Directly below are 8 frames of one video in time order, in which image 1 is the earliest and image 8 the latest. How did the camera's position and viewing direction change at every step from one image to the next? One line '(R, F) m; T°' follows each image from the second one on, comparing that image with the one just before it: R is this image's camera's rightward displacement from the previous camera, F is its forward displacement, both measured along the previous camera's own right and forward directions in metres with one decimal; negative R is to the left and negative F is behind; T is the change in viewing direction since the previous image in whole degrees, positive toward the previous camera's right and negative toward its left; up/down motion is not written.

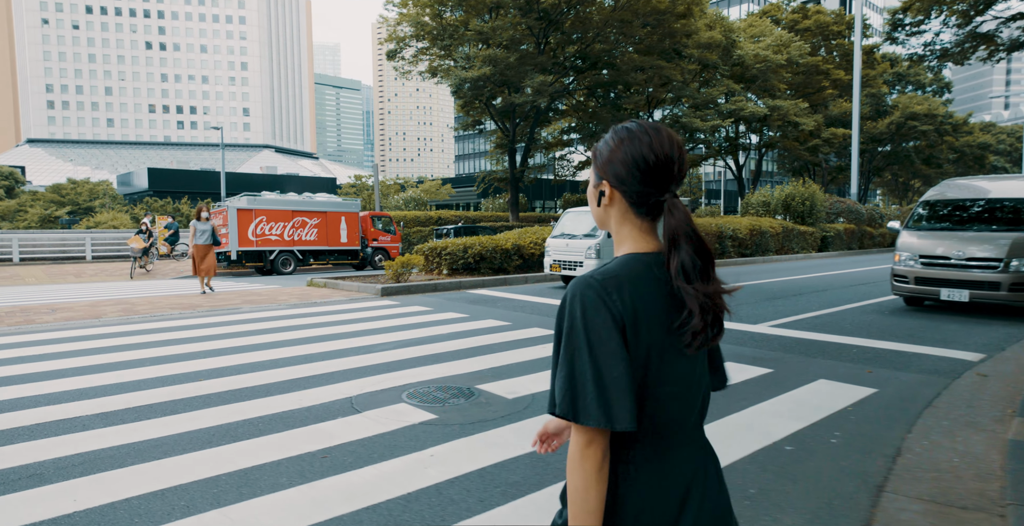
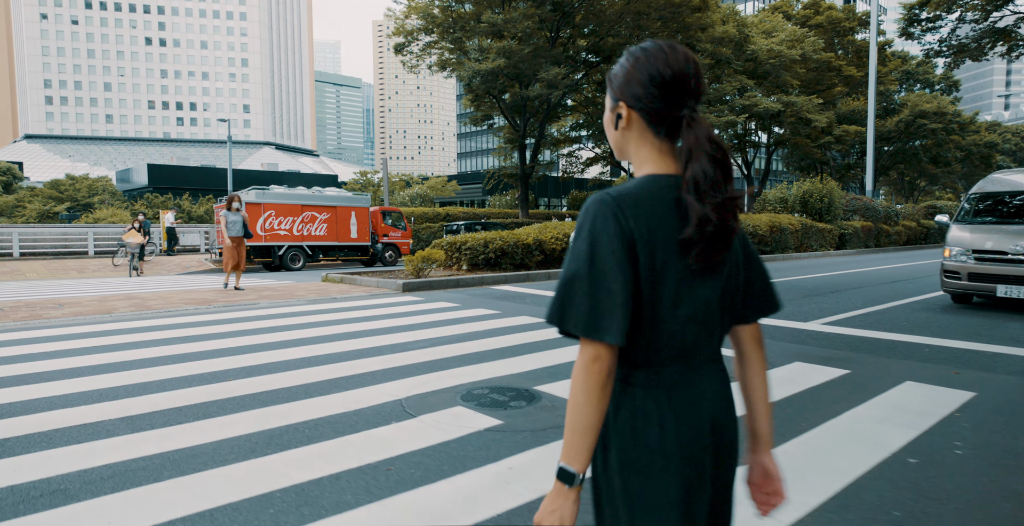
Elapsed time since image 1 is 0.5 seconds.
(-0.5, +0.5) m; 0°
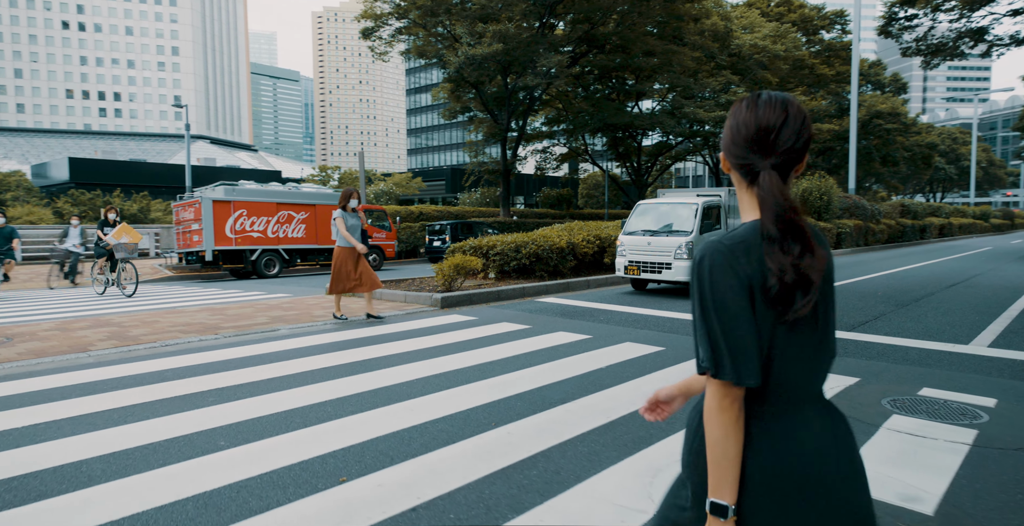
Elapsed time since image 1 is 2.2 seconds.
(-1.7, +1.7) m; +5°
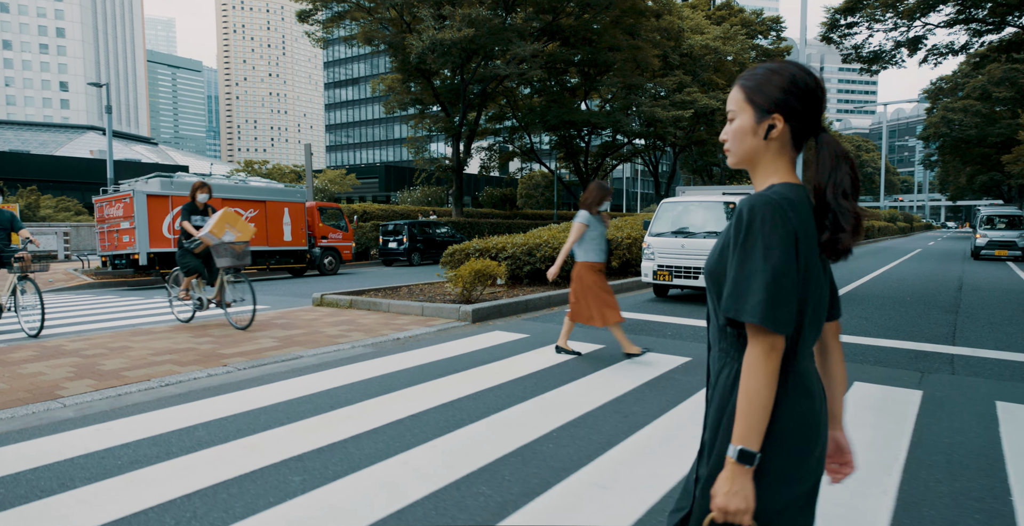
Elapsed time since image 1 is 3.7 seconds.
(-1.6, +1.3) m; +7°
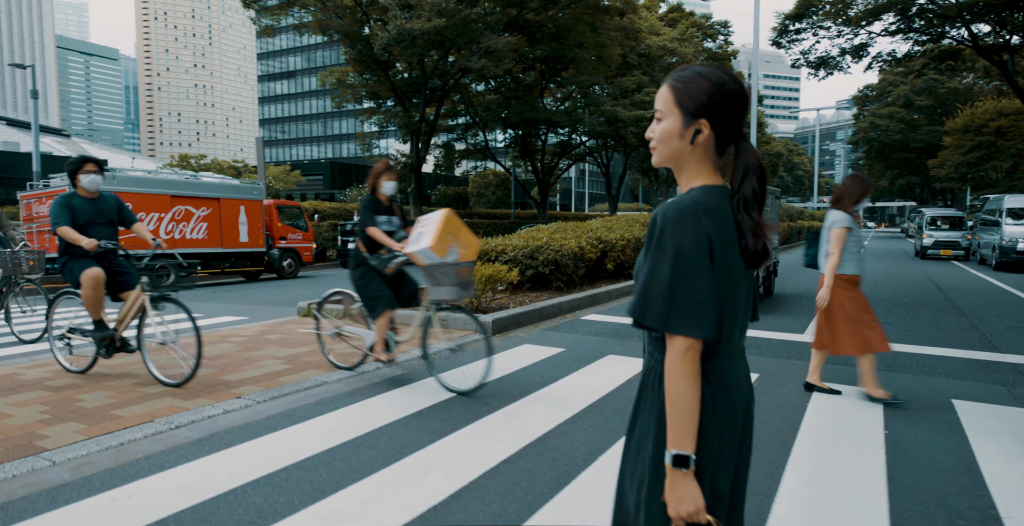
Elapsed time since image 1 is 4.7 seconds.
(-1.0, +0.7) m; +6°
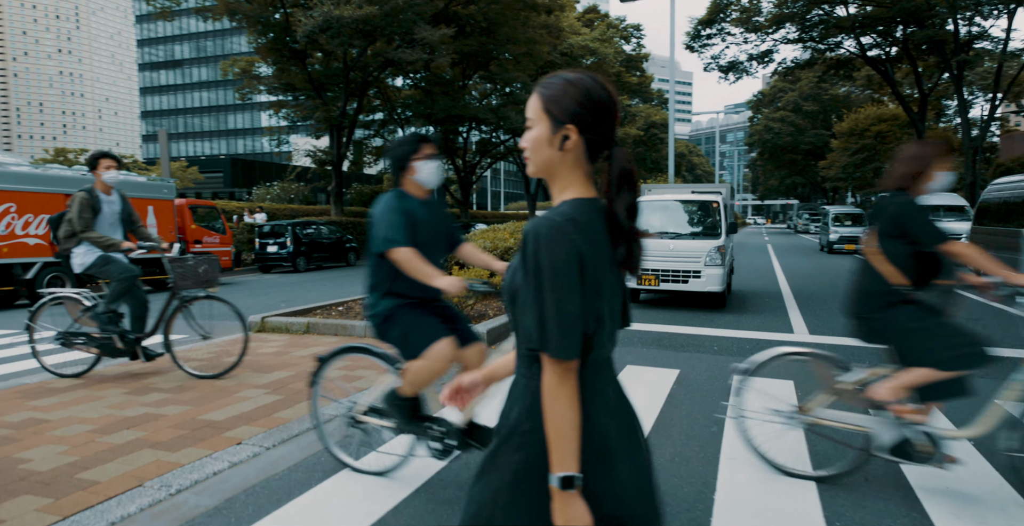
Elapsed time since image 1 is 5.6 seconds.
(-0.9, +0.6) m; +8°
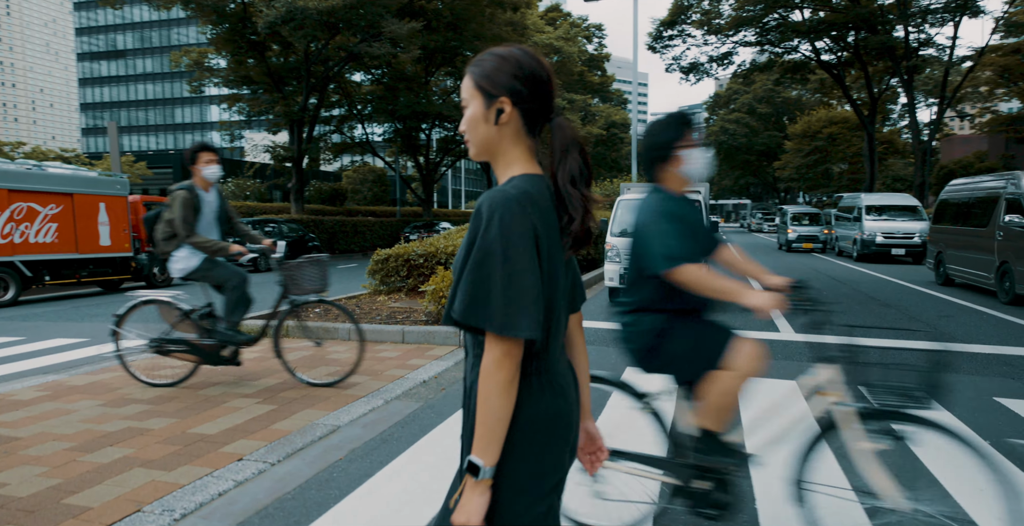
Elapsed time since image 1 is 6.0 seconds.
(-0.4, +0.2) m; +4°
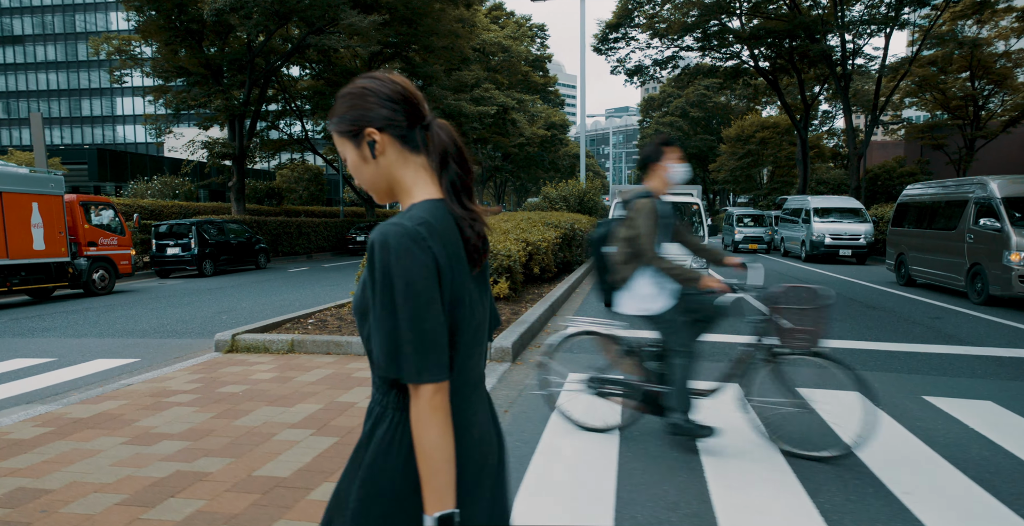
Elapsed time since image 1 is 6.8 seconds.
(-1.0, +0.4) m; +6°
